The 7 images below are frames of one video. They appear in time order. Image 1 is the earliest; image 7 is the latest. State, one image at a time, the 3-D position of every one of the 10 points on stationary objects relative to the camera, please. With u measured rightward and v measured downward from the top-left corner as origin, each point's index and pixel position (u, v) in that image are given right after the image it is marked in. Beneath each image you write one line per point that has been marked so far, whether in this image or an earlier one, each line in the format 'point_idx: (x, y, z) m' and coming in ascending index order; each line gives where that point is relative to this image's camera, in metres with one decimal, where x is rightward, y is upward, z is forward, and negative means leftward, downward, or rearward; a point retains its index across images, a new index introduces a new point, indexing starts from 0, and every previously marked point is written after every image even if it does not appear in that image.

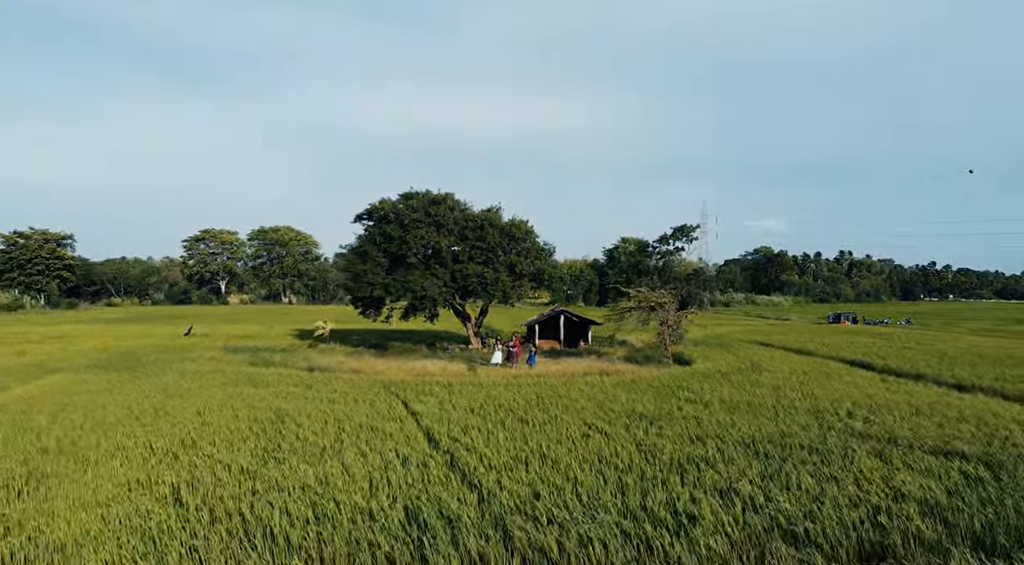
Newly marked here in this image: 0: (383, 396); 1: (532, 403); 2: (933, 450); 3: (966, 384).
0: (-3.0, -2.6, +15.3) m
1: (+0.5, -2.7, +14.6) m
2: (+6.7, -2.6, +10.2) m
3: (+12.7, -2.8, +18.4) m
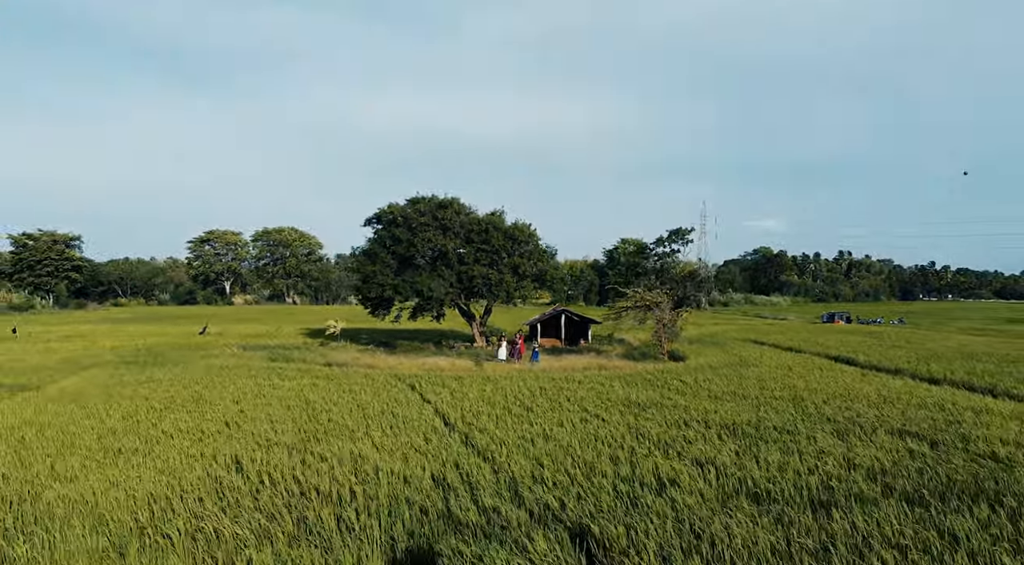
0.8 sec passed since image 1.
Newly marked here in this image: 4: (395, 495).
0: (-2.9, -2.7, +16.8) m
1: (+0.6, -2.7, +16.1) m
2: (+6.8, -2.6, +11.7) m
3: (+12.9, -2.9, +19.8) m
4: (-1.5, -2.7, +8.2) m
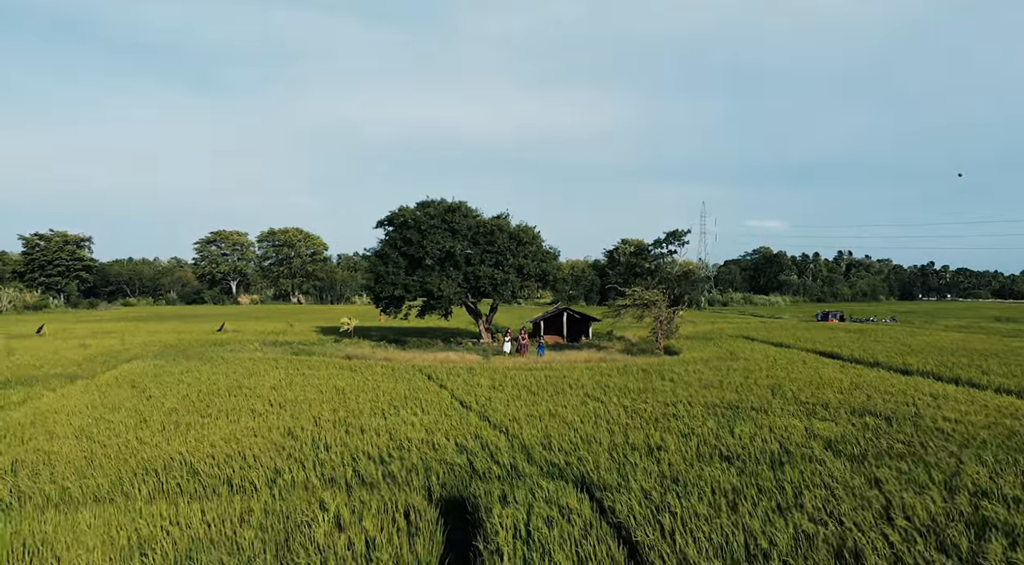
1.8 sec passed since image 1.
0: (-2.7, -2.6, +18.5) m
1: (+0.8, -2.7, +17.8) m
2: (+7.0, -2.6, +13.4) m
3: (+13.1, -2.8, +21.5) m
4: (-1.3, -2.6, +9.9) m
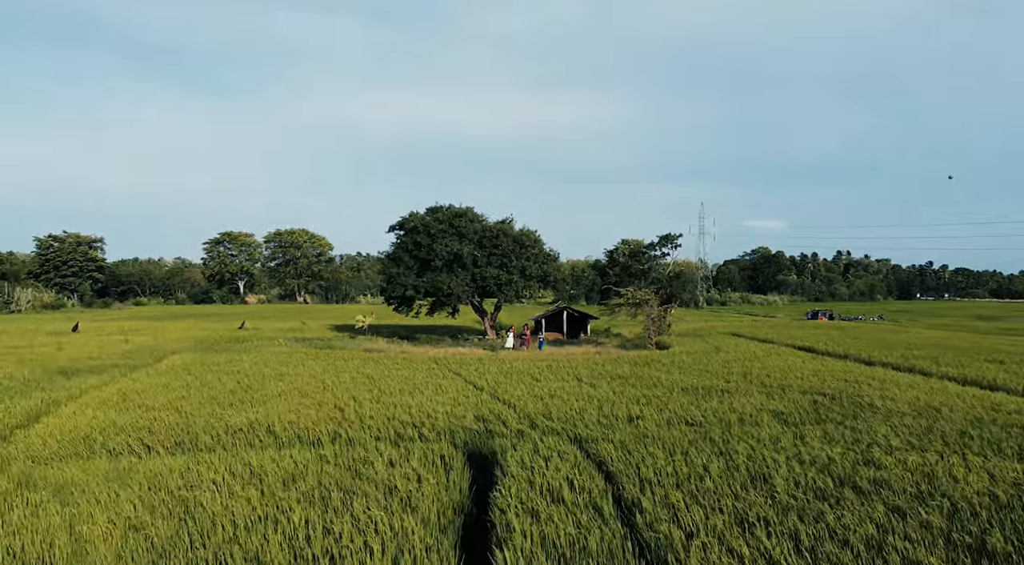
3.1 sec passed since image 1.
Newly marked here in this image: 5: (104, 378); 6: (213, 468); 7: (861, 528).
0: (-2.5, -2.7, +21.0) m
1: (+1.0, -2.7, +20.3) m
2: (+7.2, -2.6, +15.9) m
3: (+13.2, -2.8, +24.0) m
4: (-1.1, -2.7, +12.4) m
5: (-11.3, -2.6, +18.2) m
6: (-4.2, -2.6, +9.3) m
7: (+3.5, -2.4, +6.5) m
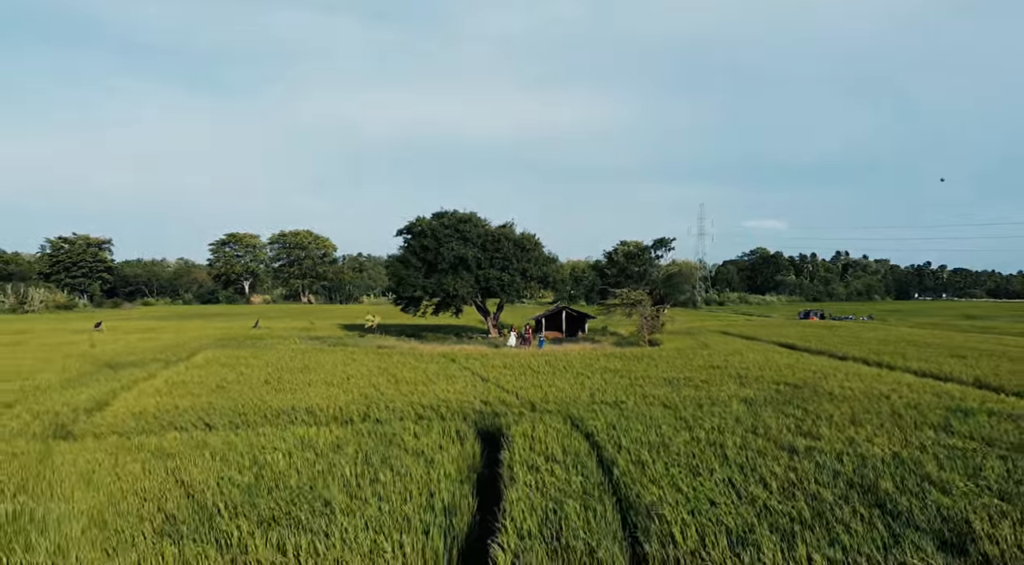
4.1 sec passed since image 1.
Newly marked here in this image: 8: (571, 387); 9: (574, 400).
0: (-2.4, -2.7, +23.0) m
1: (+1.1, -2.8, +22.3) m
2: (+7.2, -2.7, +17.9) m
3: (+13.3, -2.9, +26.0) m
4: (-1.1, -2.7, +14.4) m
5: (-11.2, -2.7, +20.2) m
6: (-4.1, -2.7, +11.3) m
7: (+3.6, -2.5, +8.5) m
8: (+1.5, -2.7, +17.0) m
9: (+1.4, -2.7, +15.1) m
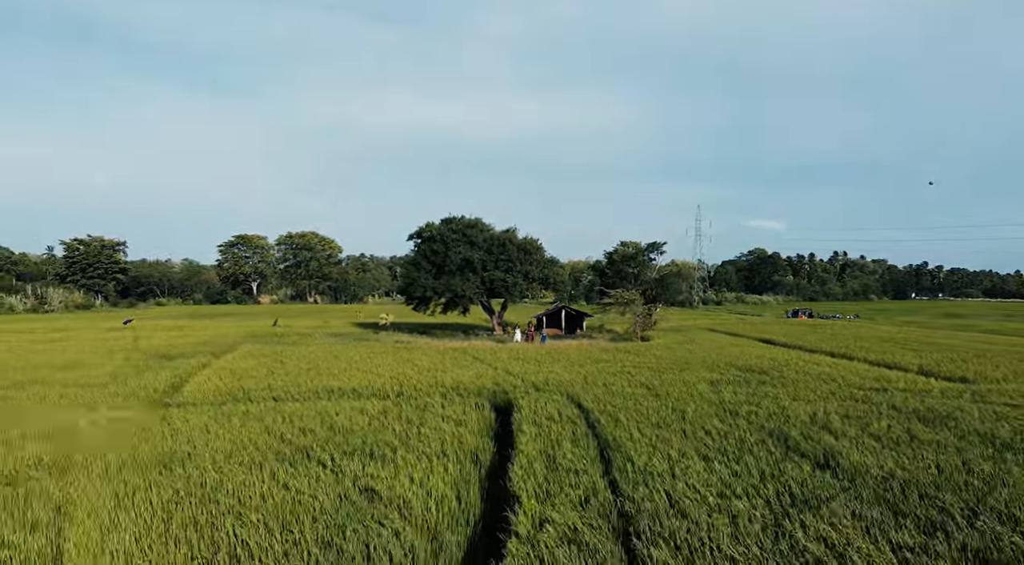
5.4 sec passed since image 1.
0: (-2.2, -2.8, +26.1) m
1: (+1.3, -2.8, +25.4) m
2: (+7.4, -2.8, +21.0) m
3: (+13.5, -3.0, +29.1) m
4: (-0.9, -2.8, +17.5) m
5: (-11.0, -2.8, +23.3) m
6: (-4.0, -2.7, +14.4) m
7: (+3.7, -2.6, +11.6) m
8: (+1.7, -2.7, +20.1) m
9: (+1.6, -2.7, +18.2) m
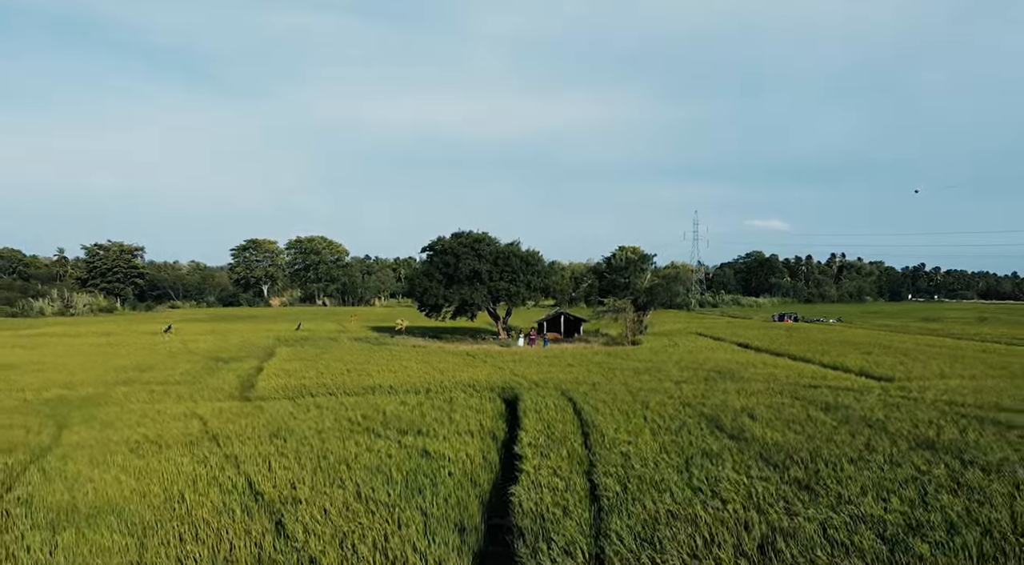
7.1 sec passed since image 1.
0: (-2.0, -3.4, +30.4) m
1: (+1.5, -3.4, +29.7) m
2: (+7.6, -3.3, +25.2) m
3: (+13.7, -3.6, +33.3) m
4: (-0.7, -3.4, +21.8) m
5: (-10.8, -3.4, +27.6) m
6: (-3.8, -3.3, +18.7) m
7: (+3.9, -3.2, +15.9) m
8: (+1.9, -3.3, +24.4) m
9: (+1.8, -3.3, +22.5) m
